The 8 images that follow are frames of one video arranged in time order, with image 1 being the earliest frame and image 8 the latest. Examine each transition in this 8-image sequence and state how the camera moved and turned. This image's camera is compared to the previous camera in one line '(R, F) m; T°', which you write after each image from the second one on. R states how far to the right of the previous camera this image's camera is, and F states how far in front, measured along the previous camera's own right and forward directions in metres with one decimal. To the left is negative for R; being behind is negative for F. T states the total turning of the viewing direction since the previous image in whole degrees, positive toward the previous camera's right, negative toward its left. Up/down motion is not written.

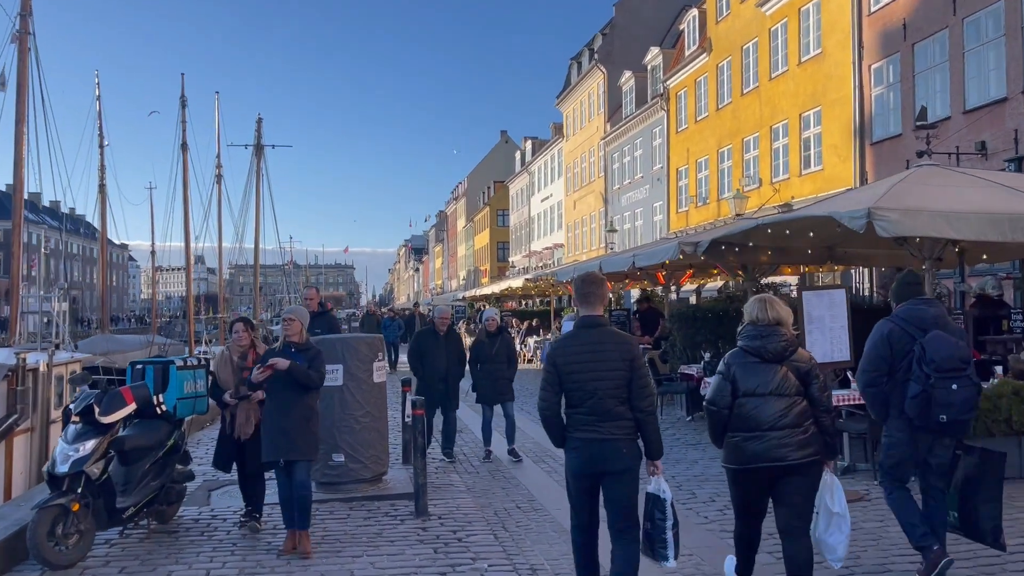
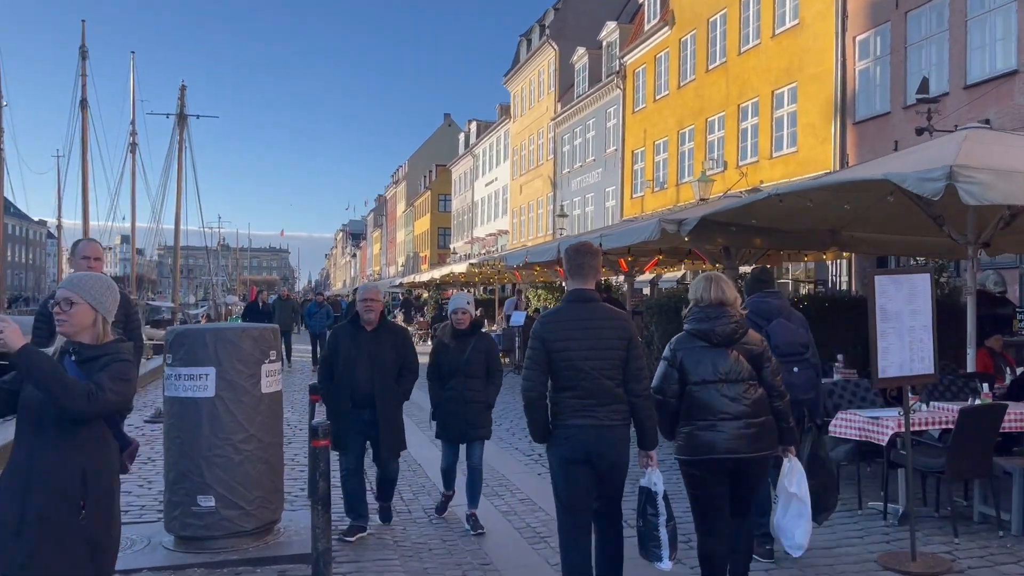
(-0.1, +2.5) m; +4°
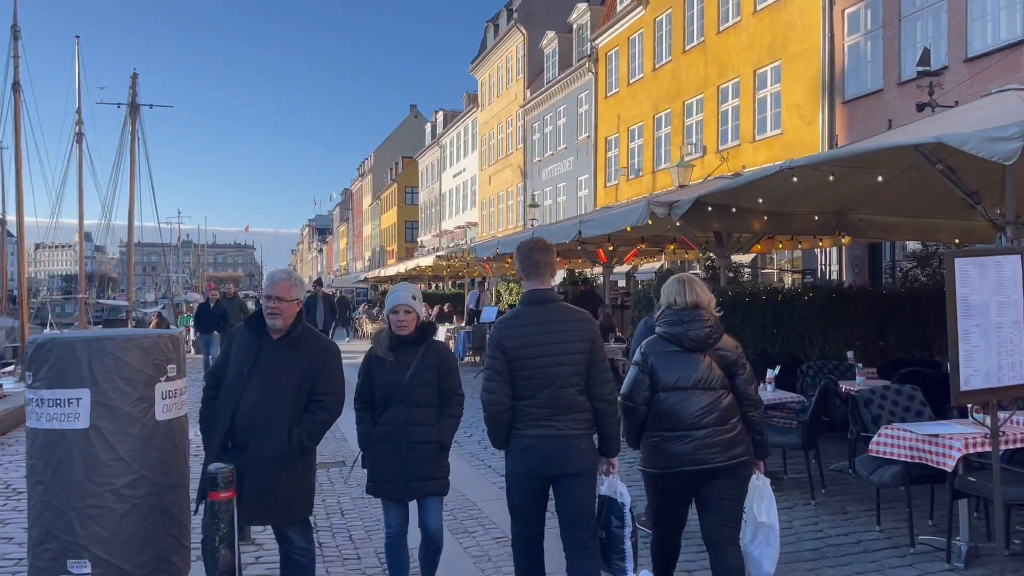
(0.0, +1.4) m; +2°
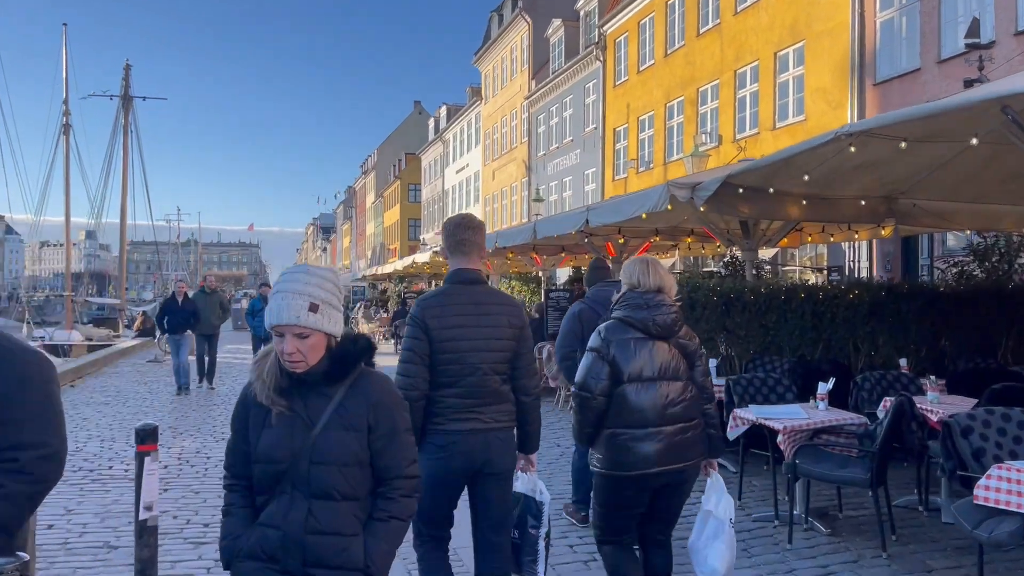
(+0.1, +1.4) m; 0°
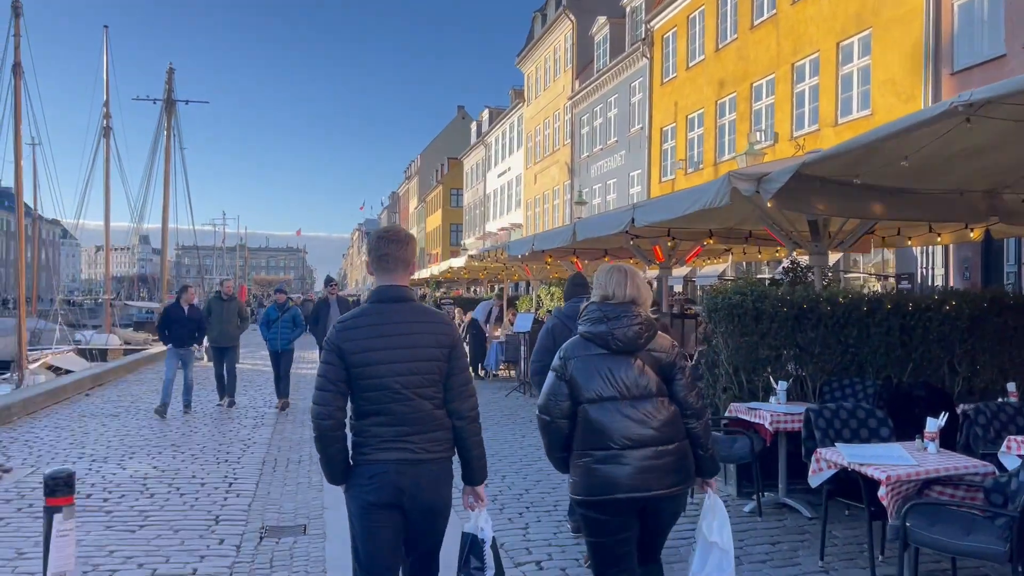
(+0.1, +1.2) m; -3°
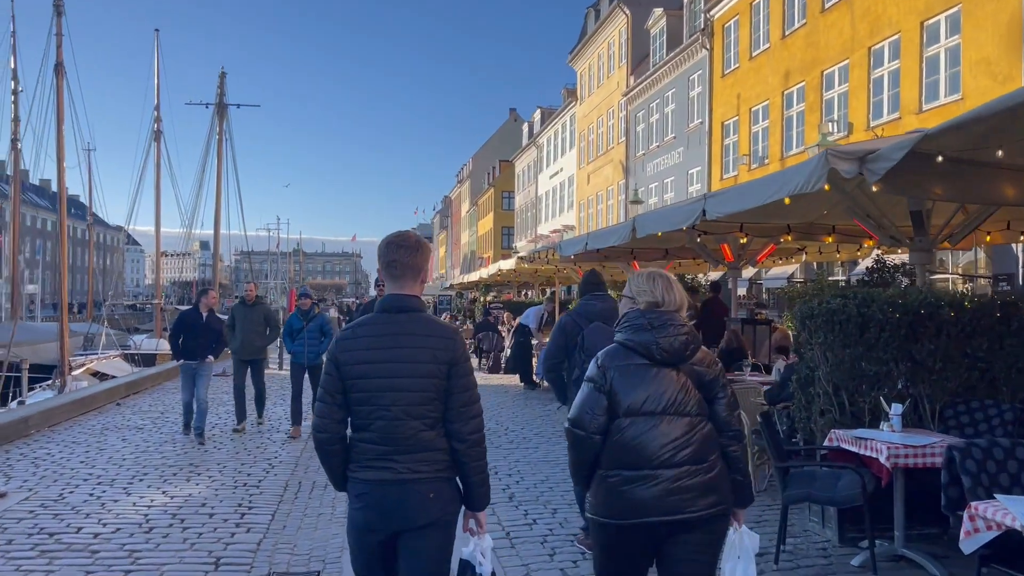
(0.0, +1.1) m; -4°
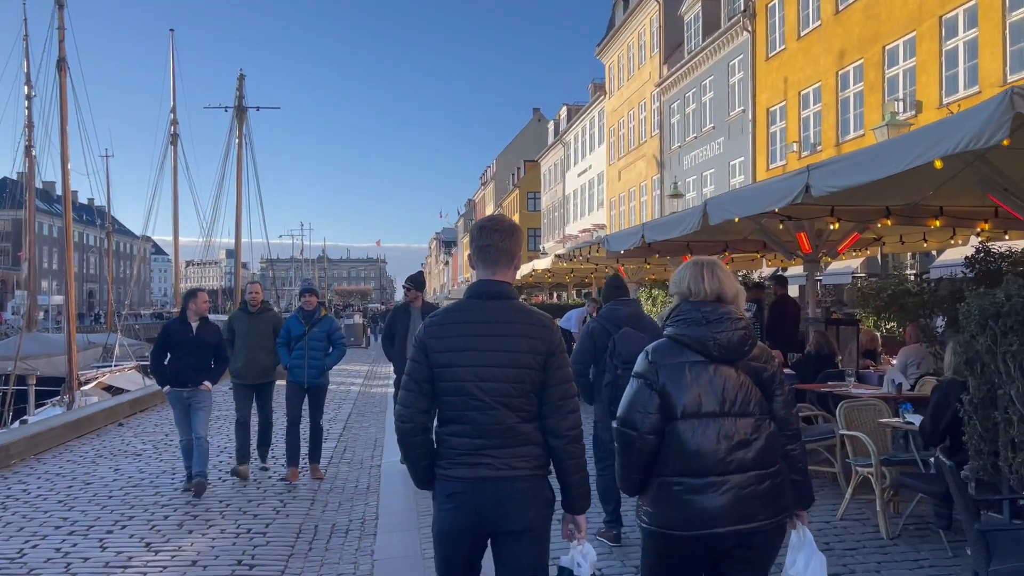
(-0.3, +1.5) m; -2°
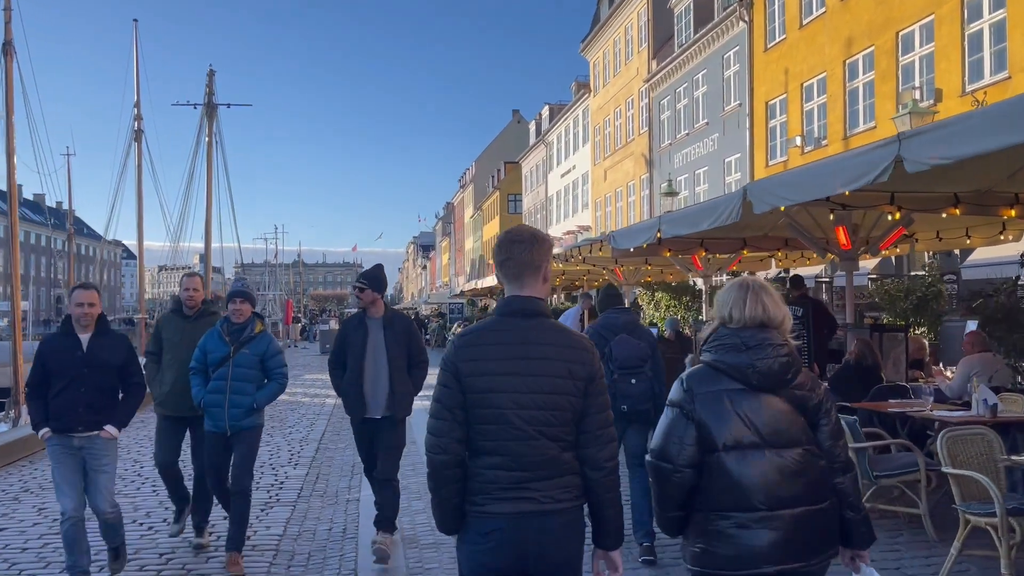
(-0.2, +1.4) m; +2°
